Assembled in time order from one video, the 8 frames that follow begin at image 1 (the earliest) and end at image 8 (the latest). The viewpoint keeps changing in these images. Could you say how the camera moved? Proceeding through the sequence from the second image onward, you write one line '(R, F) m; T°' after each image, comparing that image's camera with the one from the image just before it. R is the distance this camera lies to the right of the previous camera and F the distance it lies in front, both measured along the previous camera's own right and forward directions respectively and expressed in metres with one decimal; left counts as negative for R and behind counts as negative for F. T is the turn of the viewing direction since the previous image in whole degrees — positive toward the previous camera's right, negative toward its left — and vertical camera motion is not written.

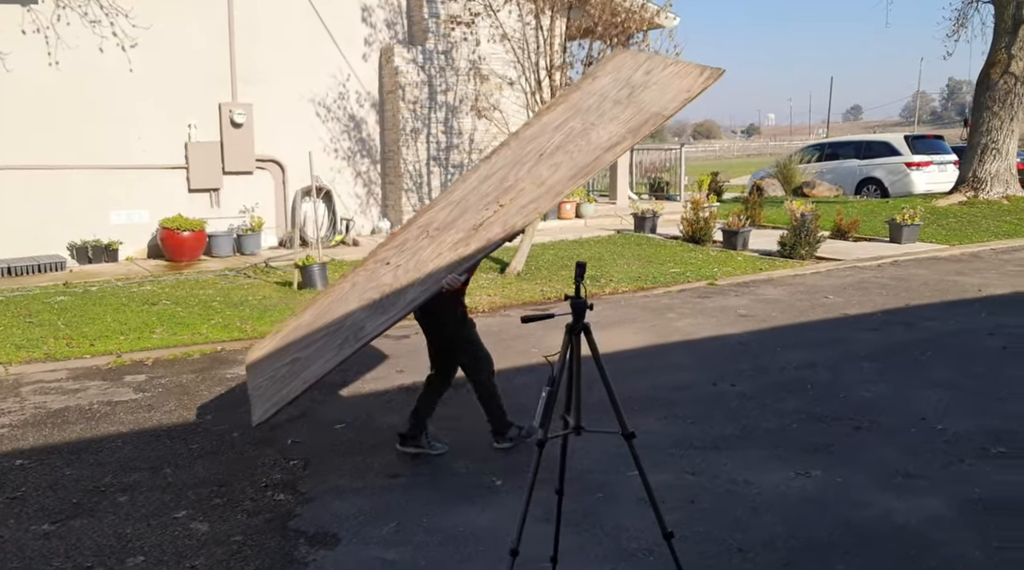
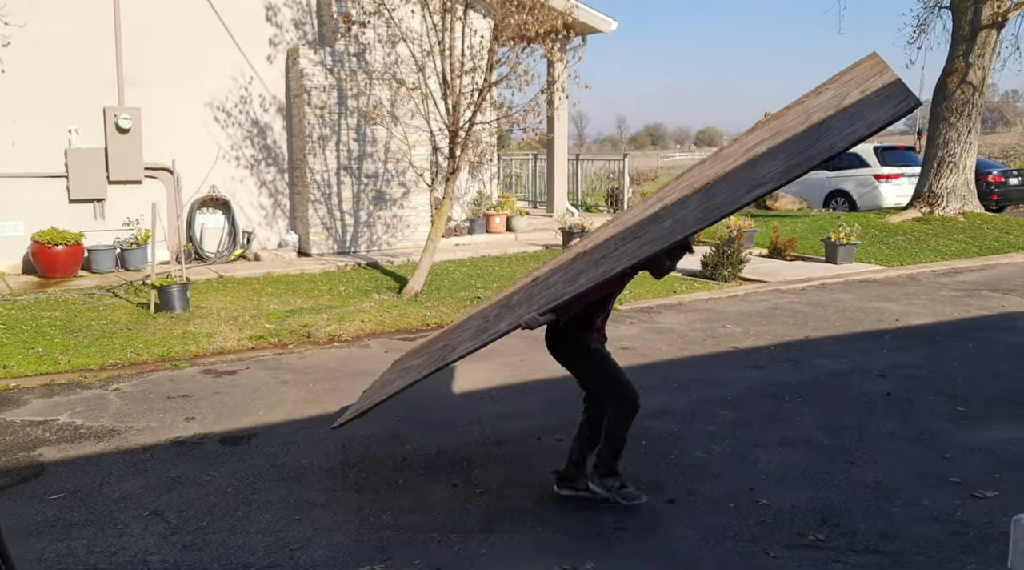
(+1.3, +0.9) m; 0°
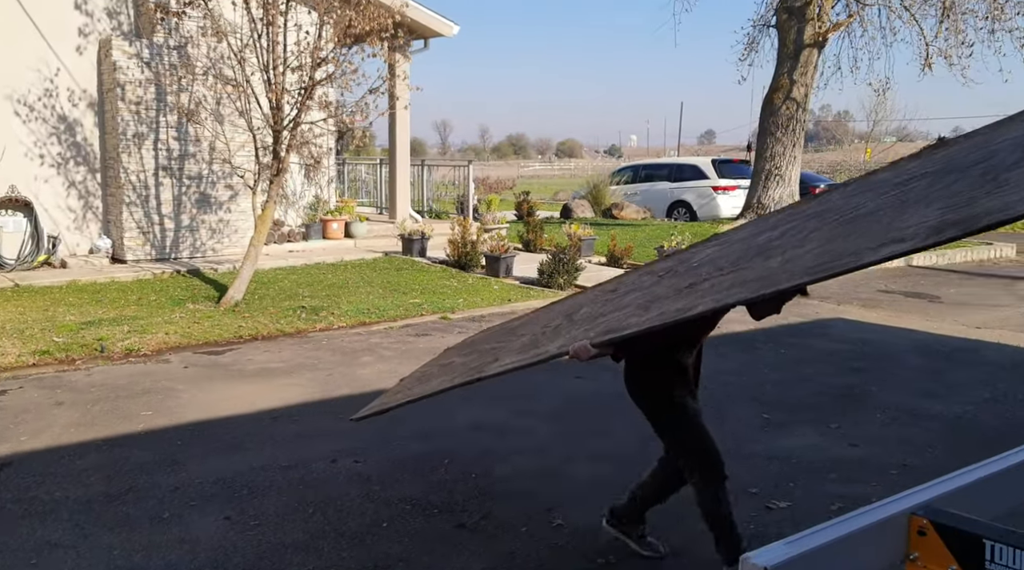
(+0.4, +0.3) m; +9°
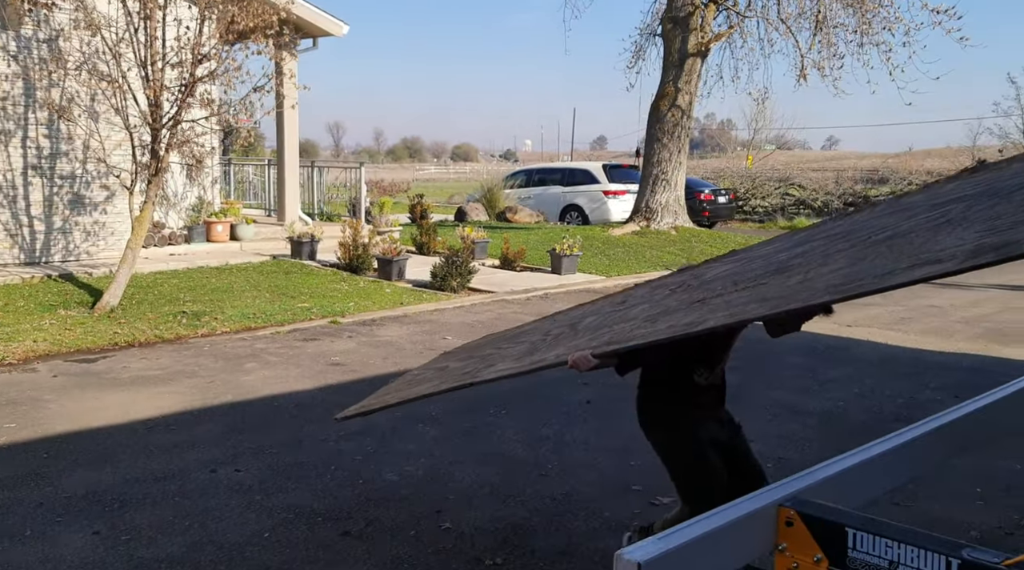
(0.0, 0.0) m; +7°
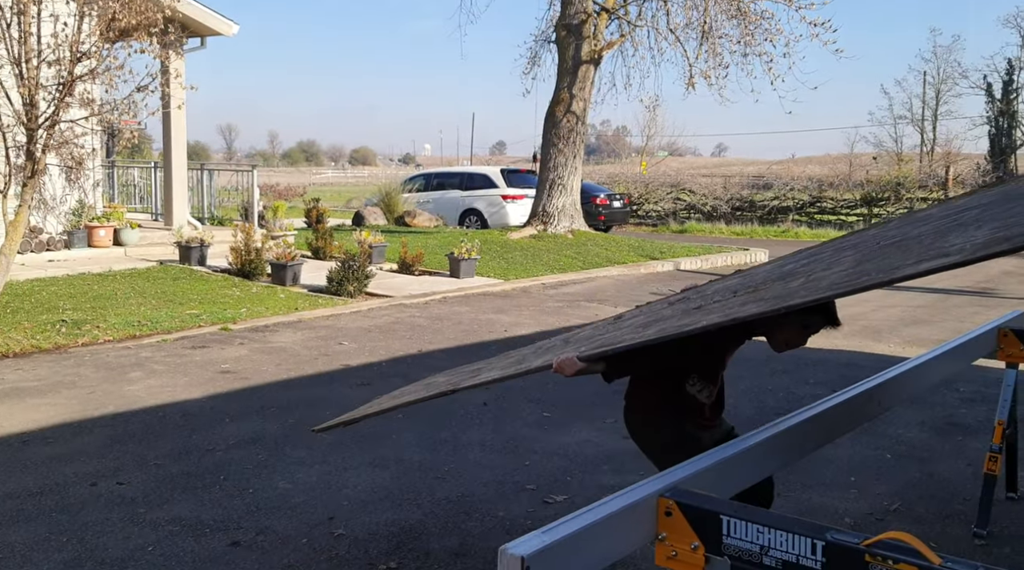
(0.0, 0.0) m; +6°
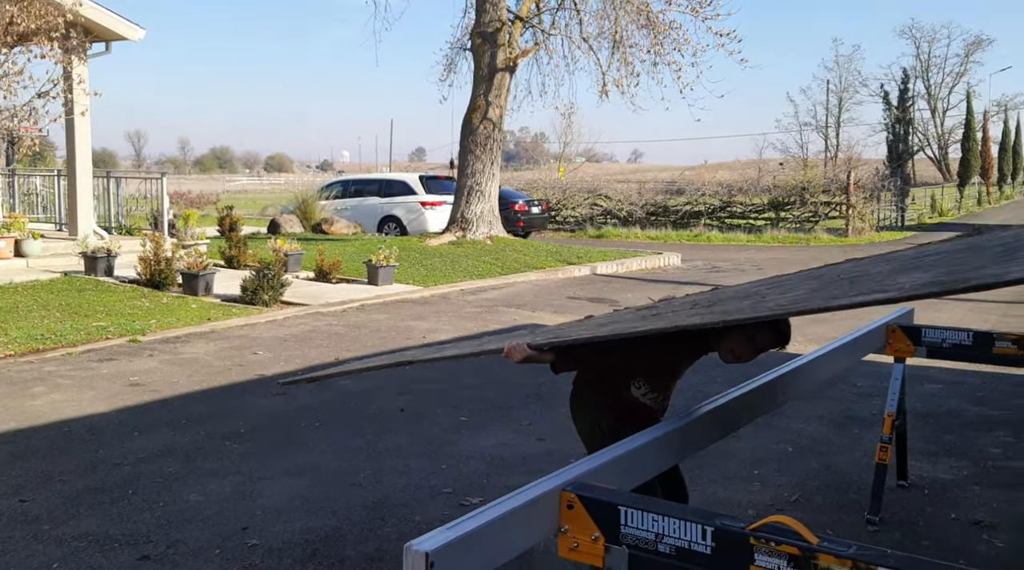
(0.0, -0.1) m; +5°
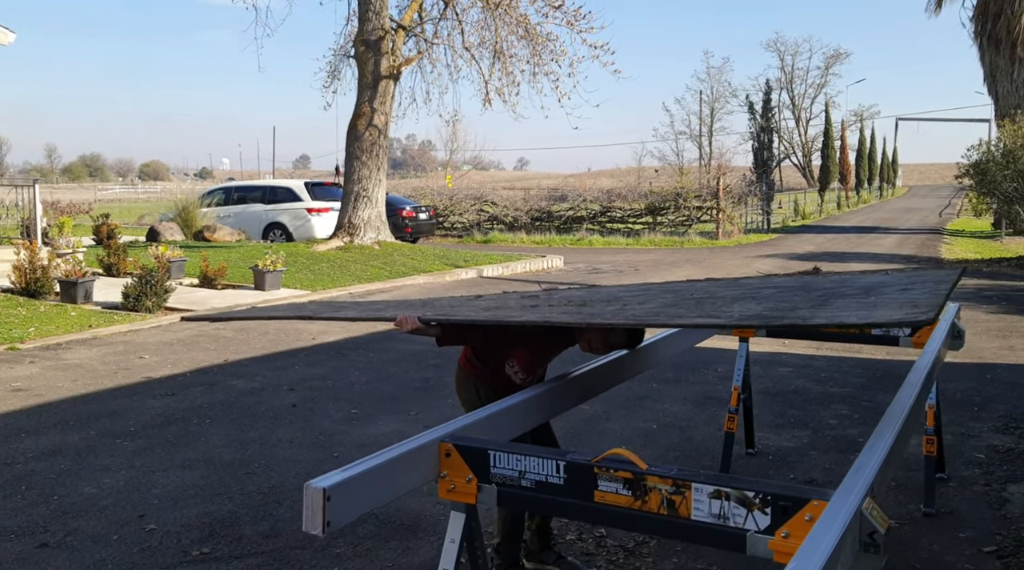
(0.0, -0.4) m; +7°
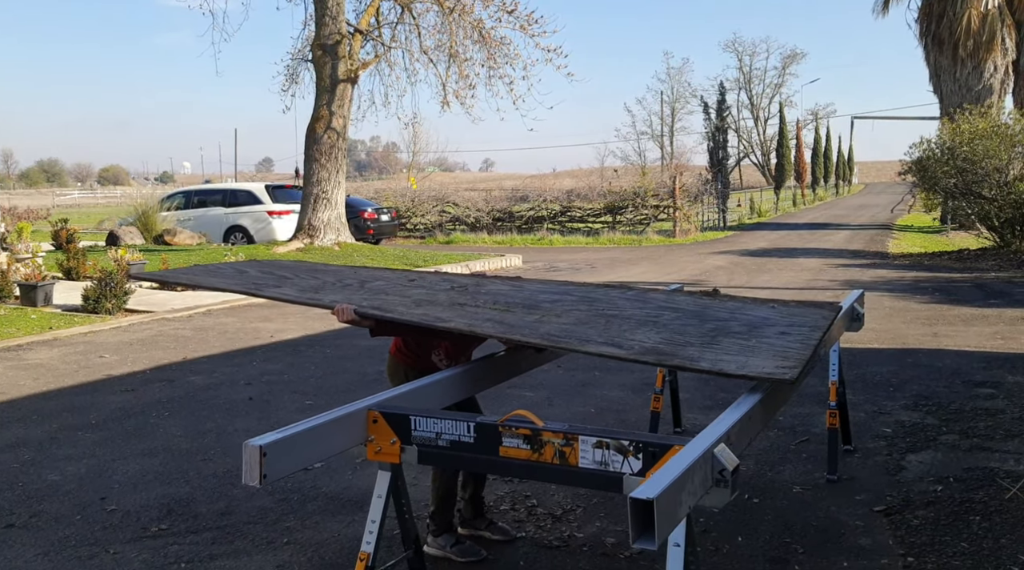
(+0.2, -0.4) m; +2°
